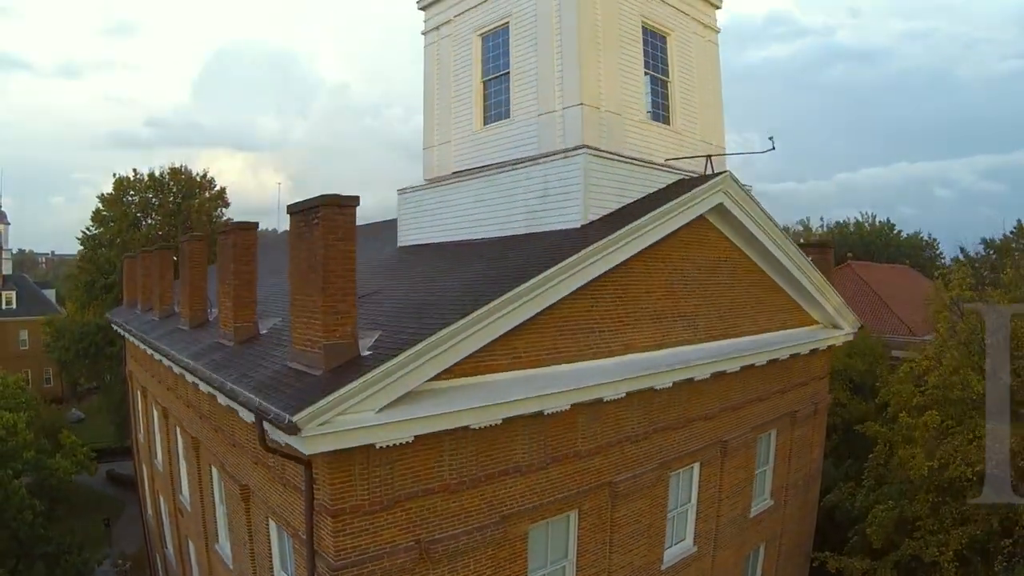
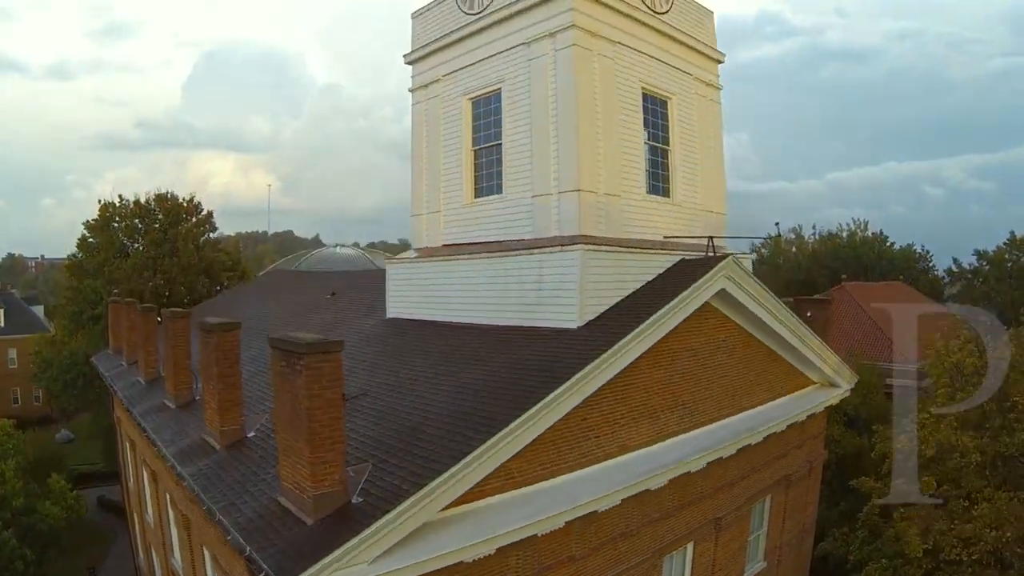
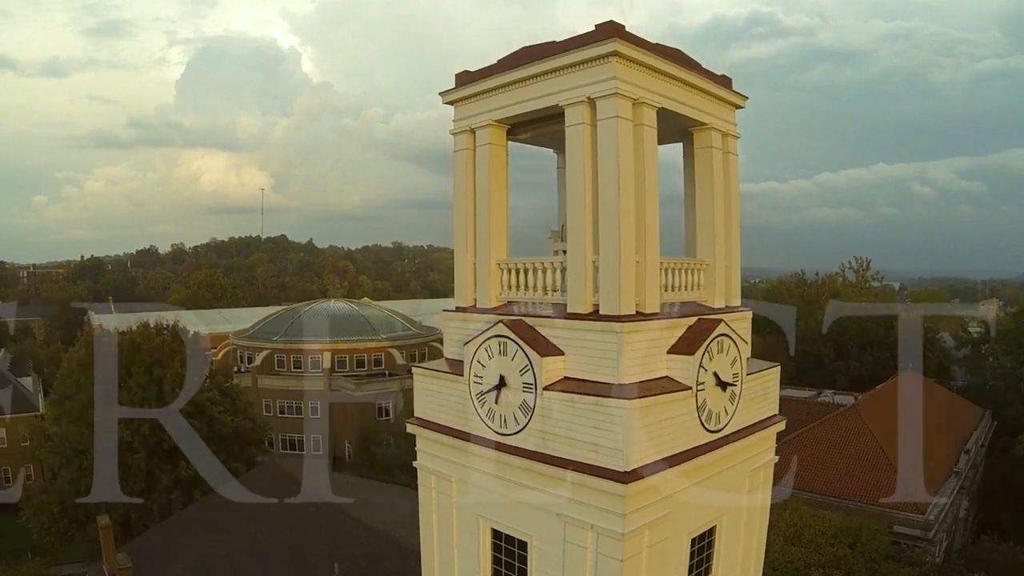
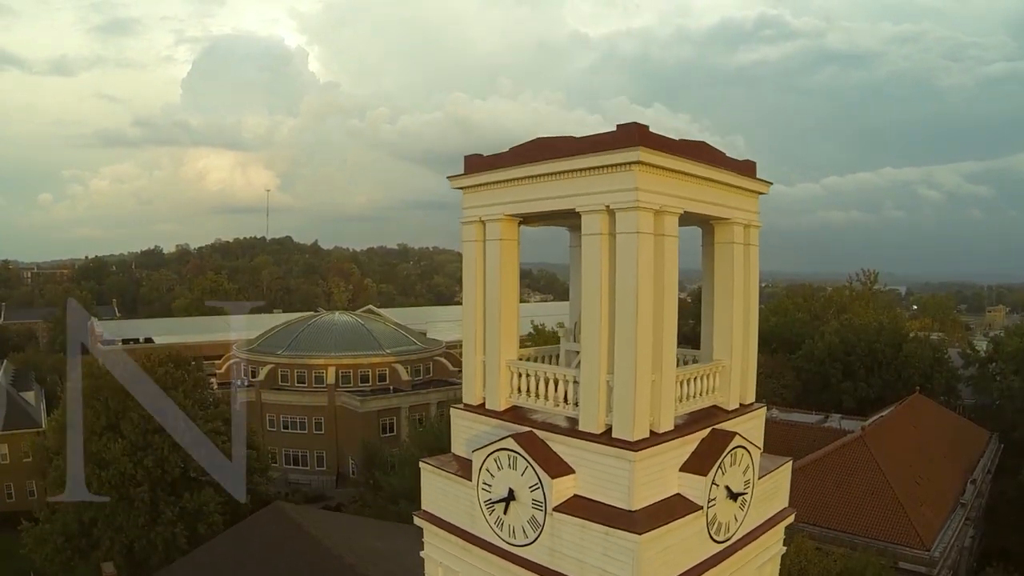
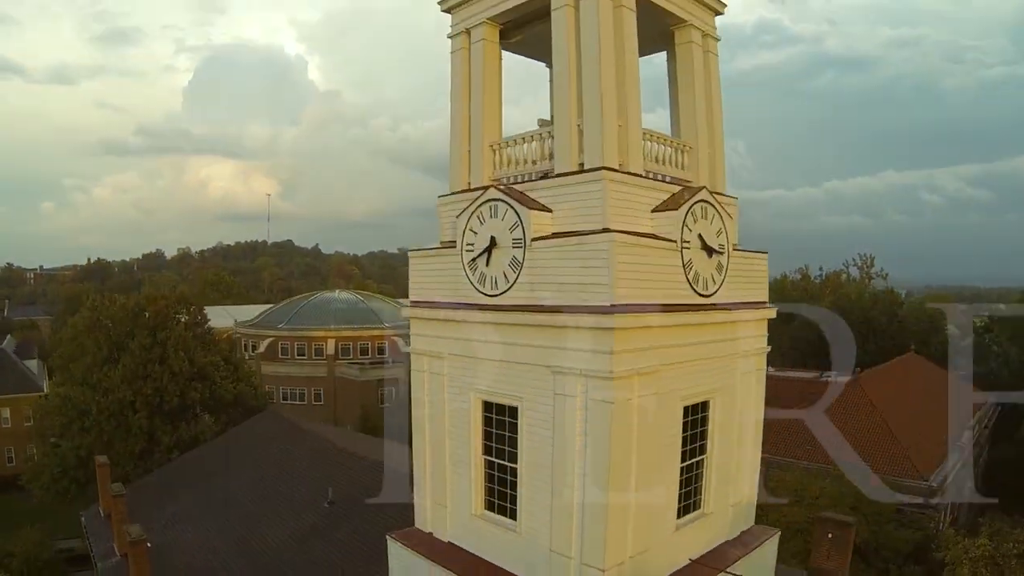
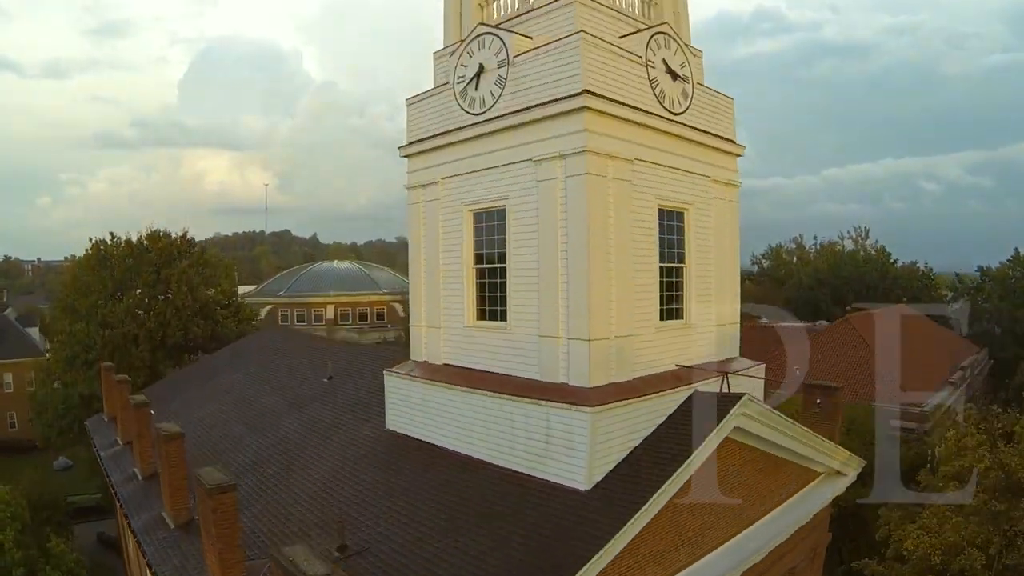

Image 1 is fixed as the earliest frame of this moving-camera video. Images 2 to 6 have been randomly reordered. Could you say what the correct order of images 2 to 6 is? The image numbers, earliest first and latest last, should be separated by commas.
2, 6, 5, 3, 4
